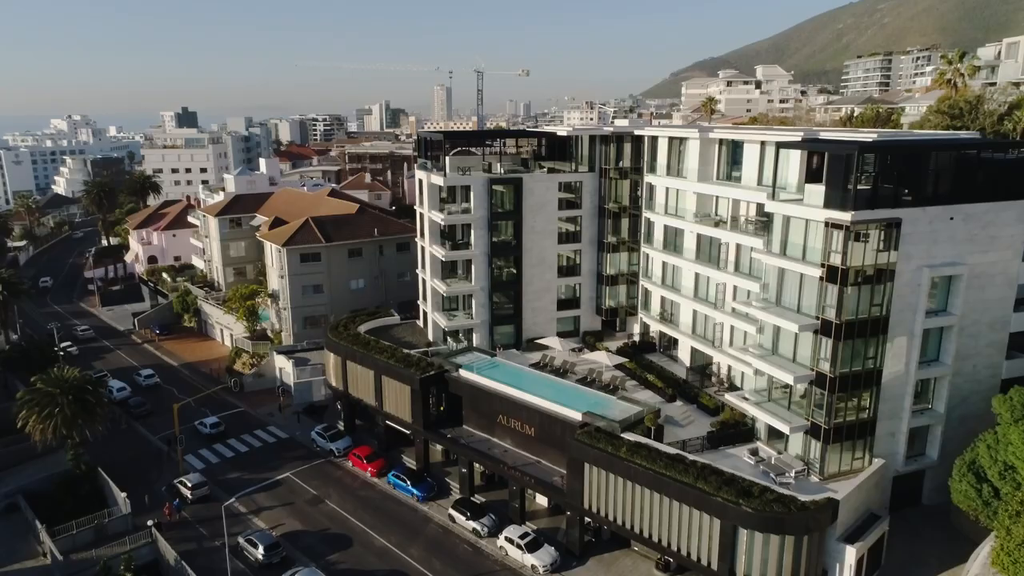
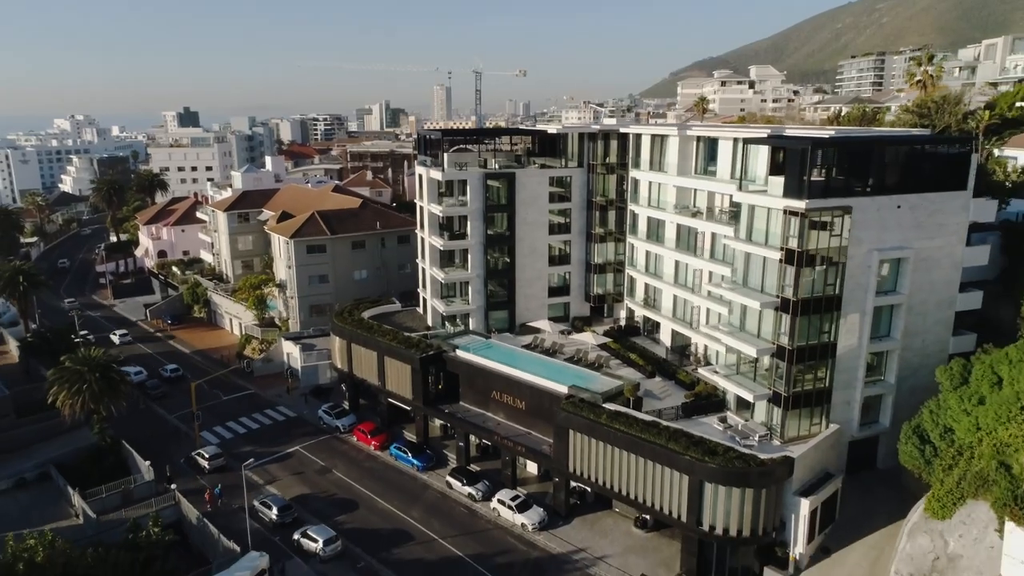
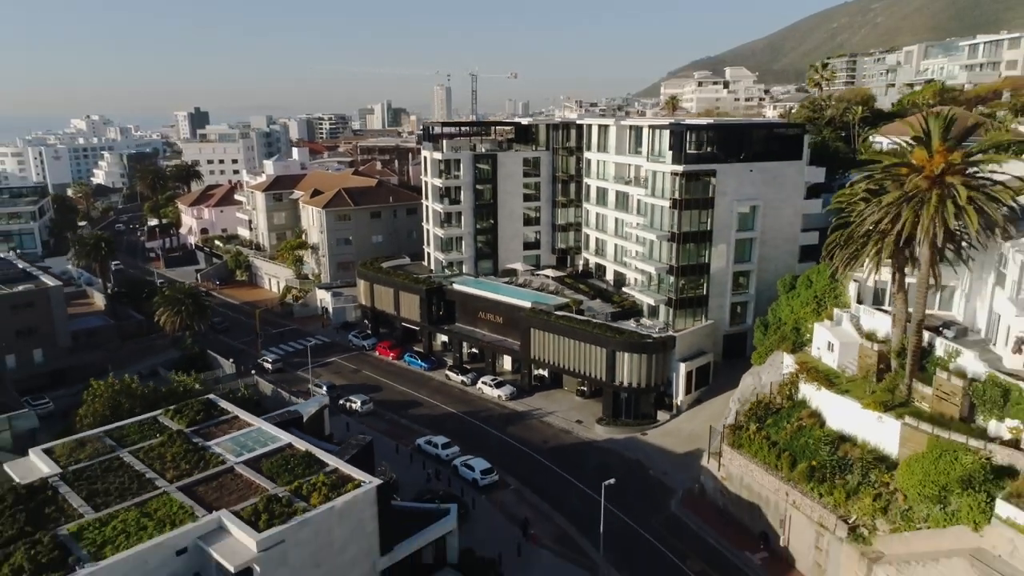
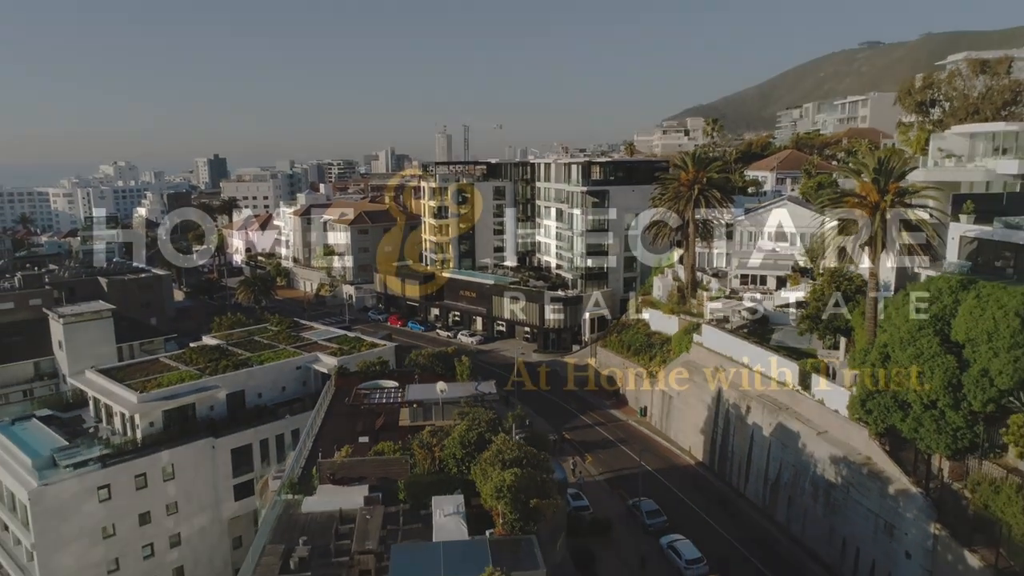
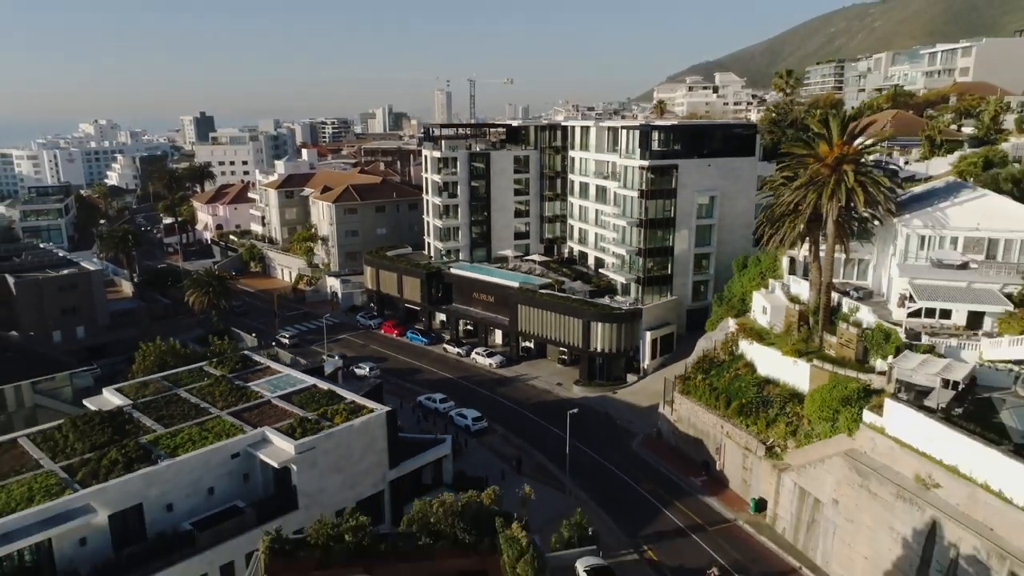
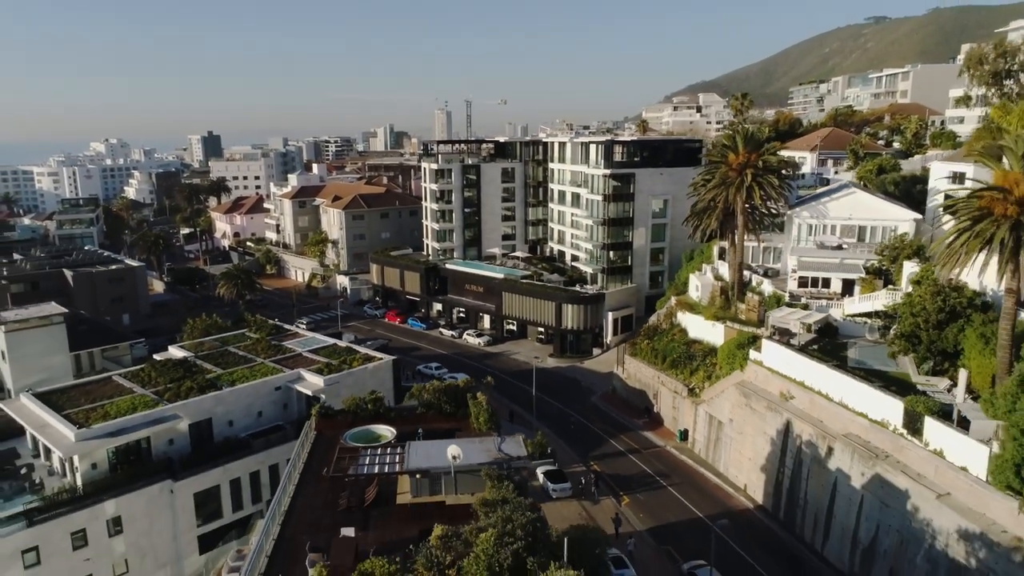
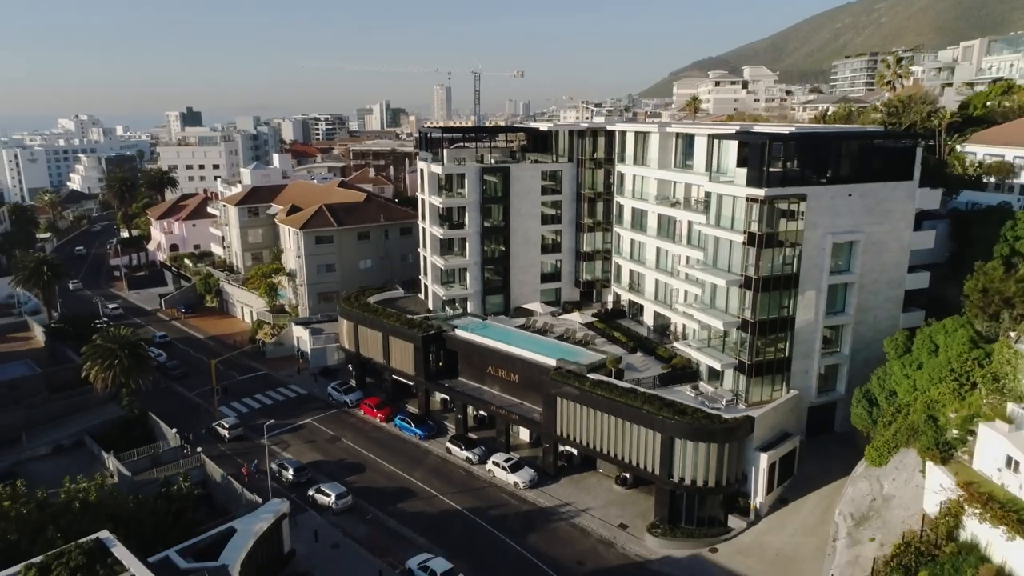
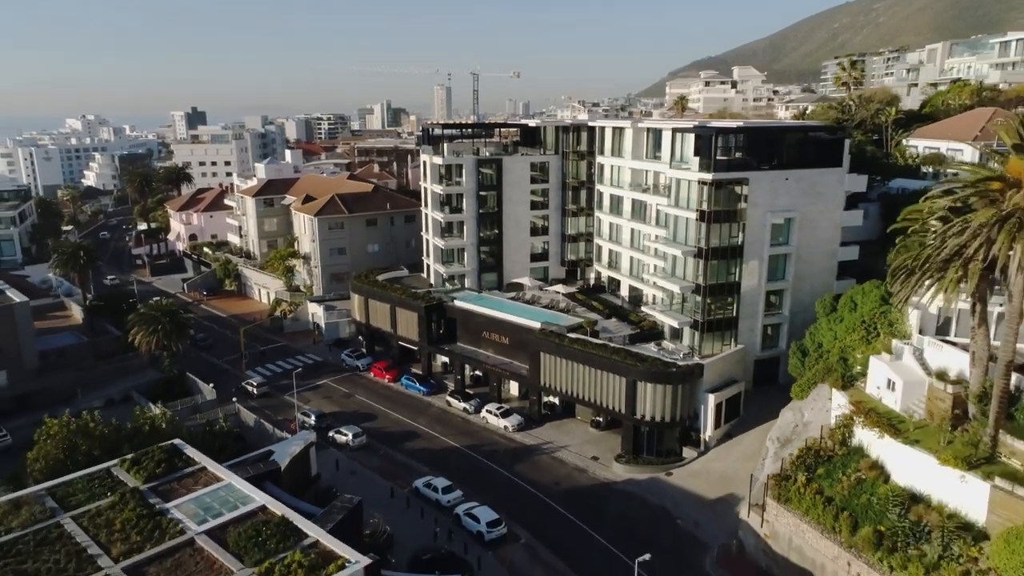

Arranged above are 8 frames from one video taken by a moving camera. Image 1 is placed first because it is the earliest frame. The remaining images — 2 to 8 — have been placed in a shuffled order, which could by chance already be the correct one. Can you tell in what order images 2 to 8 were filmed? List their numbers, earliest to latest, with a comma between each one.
2, 7, 8, 3, 5, 6, 4
